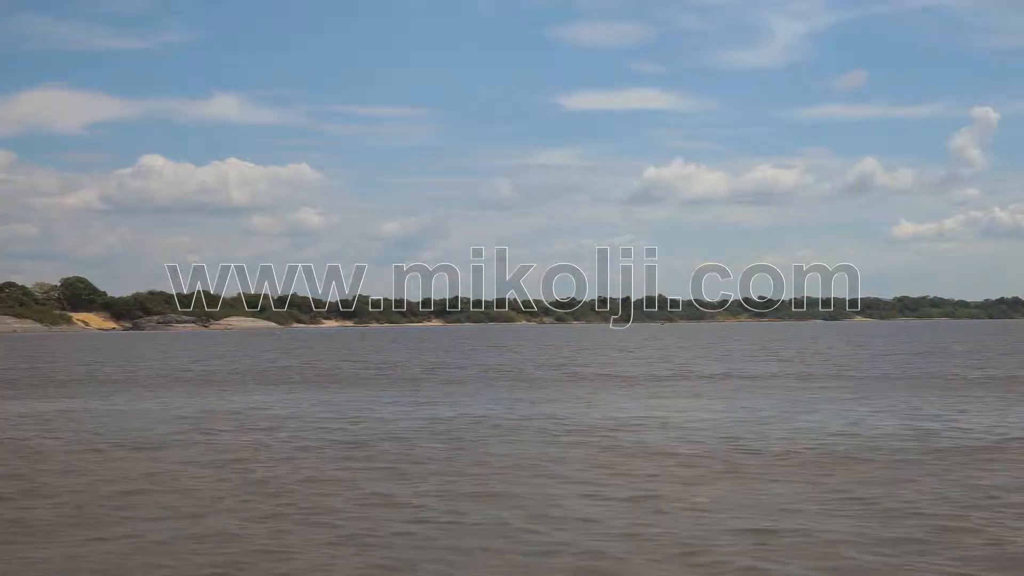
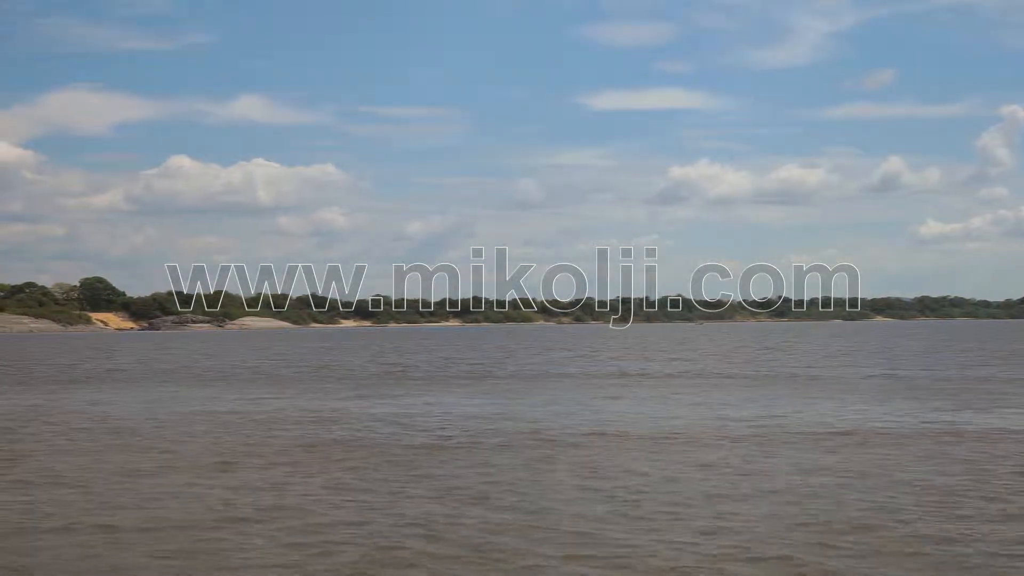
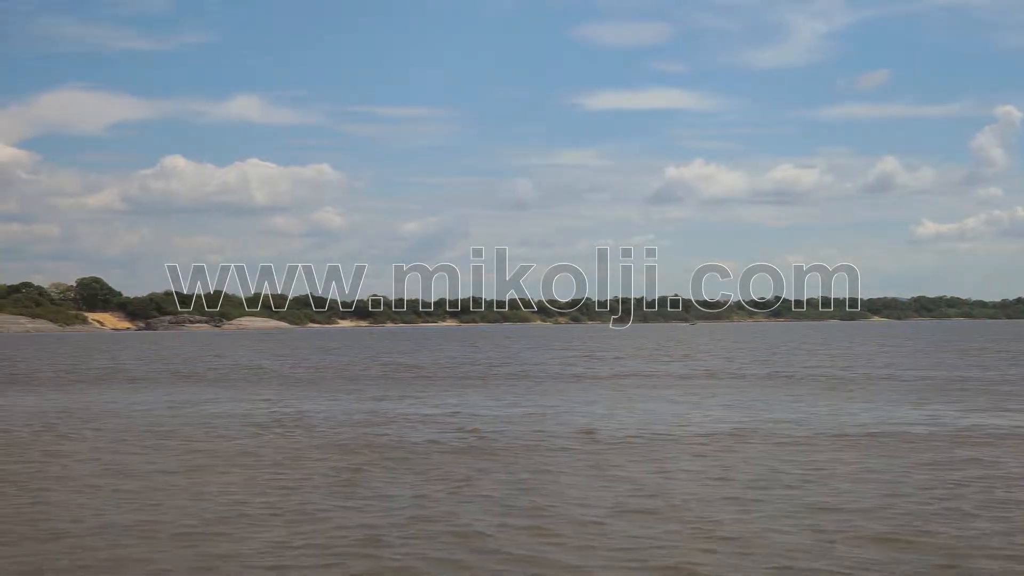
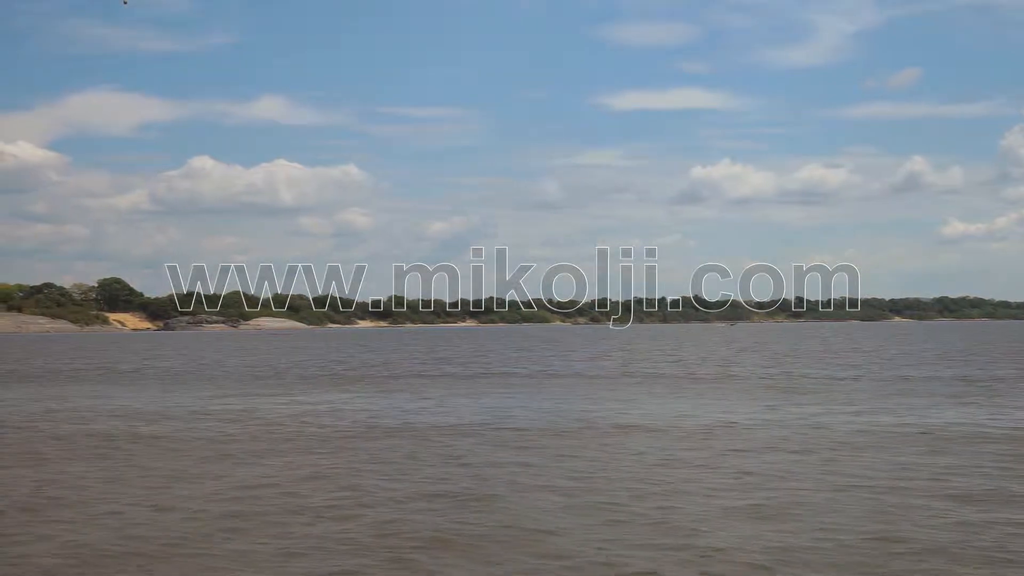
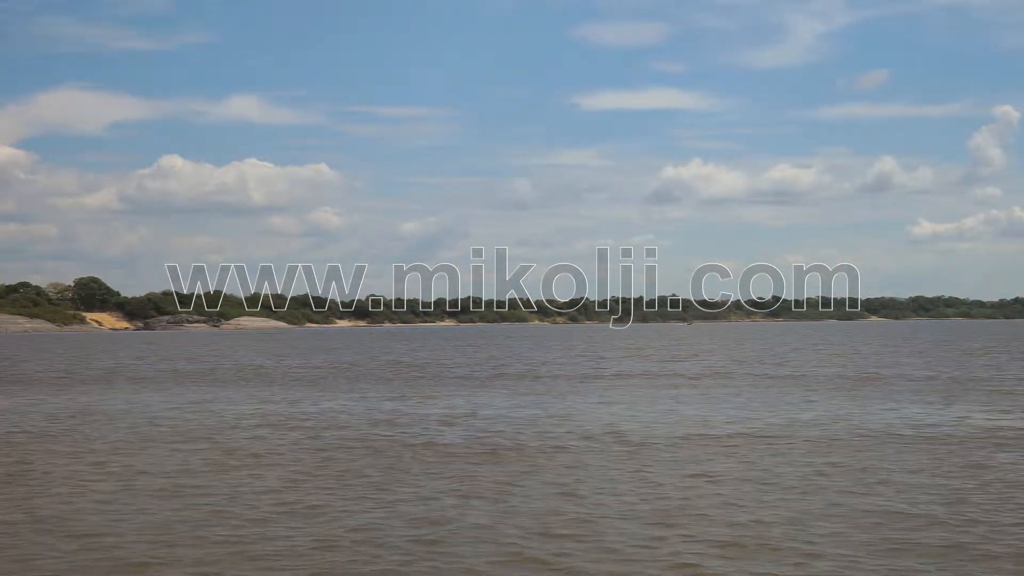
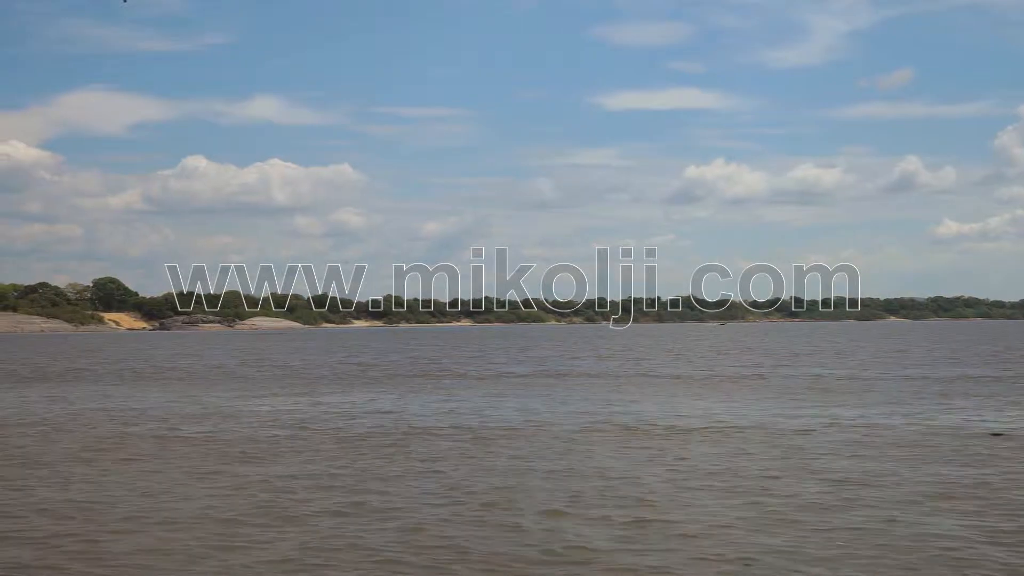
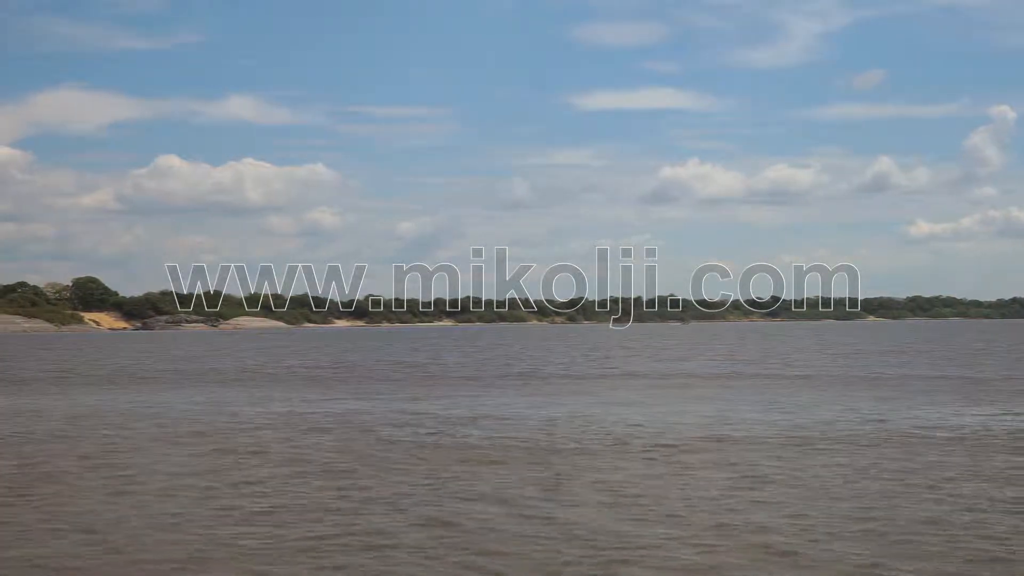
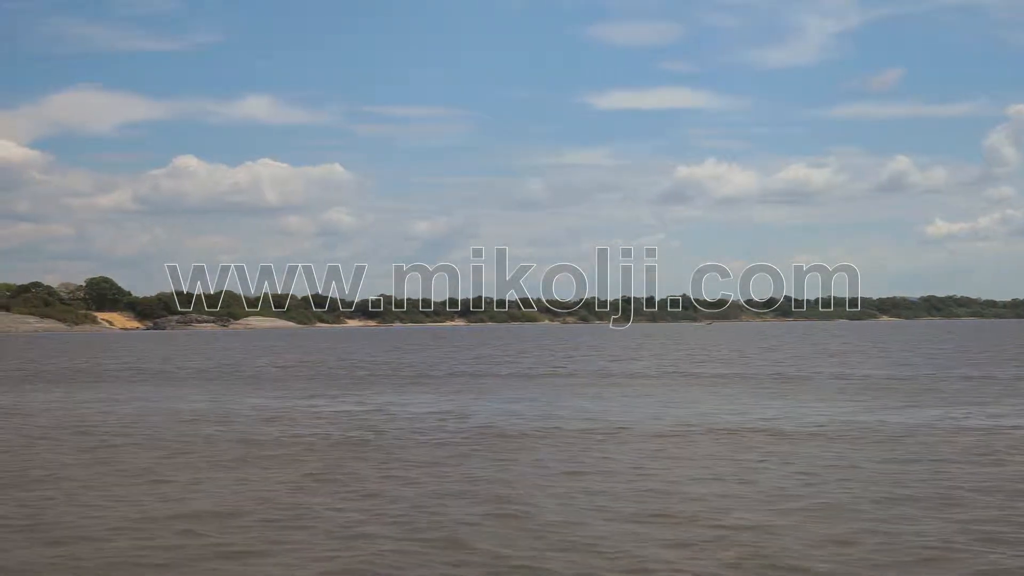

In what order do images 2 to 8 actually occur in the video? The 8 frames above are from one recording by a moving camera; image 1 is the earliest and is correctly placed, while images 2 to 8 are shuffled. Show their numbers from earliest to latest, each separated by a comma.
7, 5, 3, 2, 8, 6, 4
